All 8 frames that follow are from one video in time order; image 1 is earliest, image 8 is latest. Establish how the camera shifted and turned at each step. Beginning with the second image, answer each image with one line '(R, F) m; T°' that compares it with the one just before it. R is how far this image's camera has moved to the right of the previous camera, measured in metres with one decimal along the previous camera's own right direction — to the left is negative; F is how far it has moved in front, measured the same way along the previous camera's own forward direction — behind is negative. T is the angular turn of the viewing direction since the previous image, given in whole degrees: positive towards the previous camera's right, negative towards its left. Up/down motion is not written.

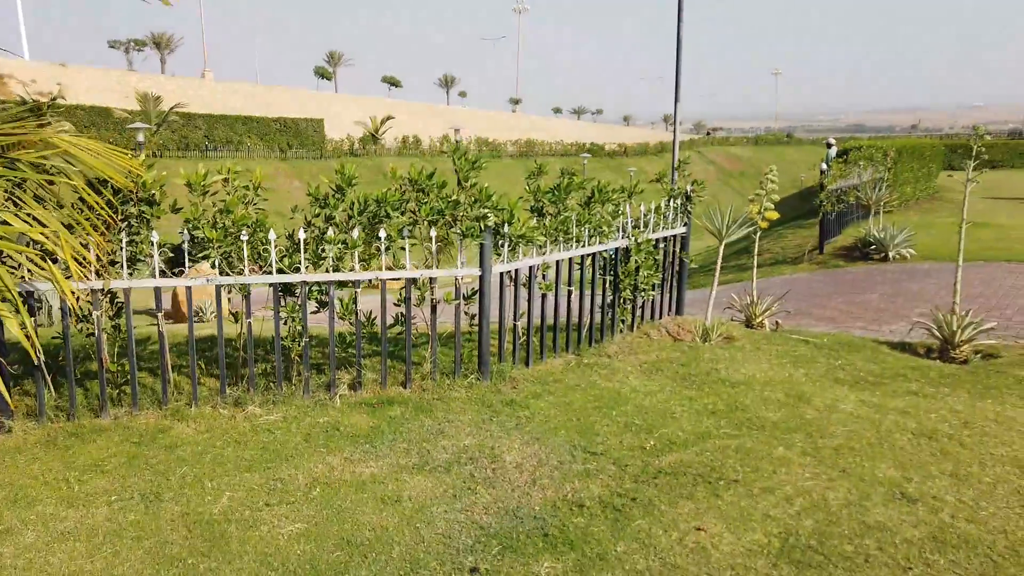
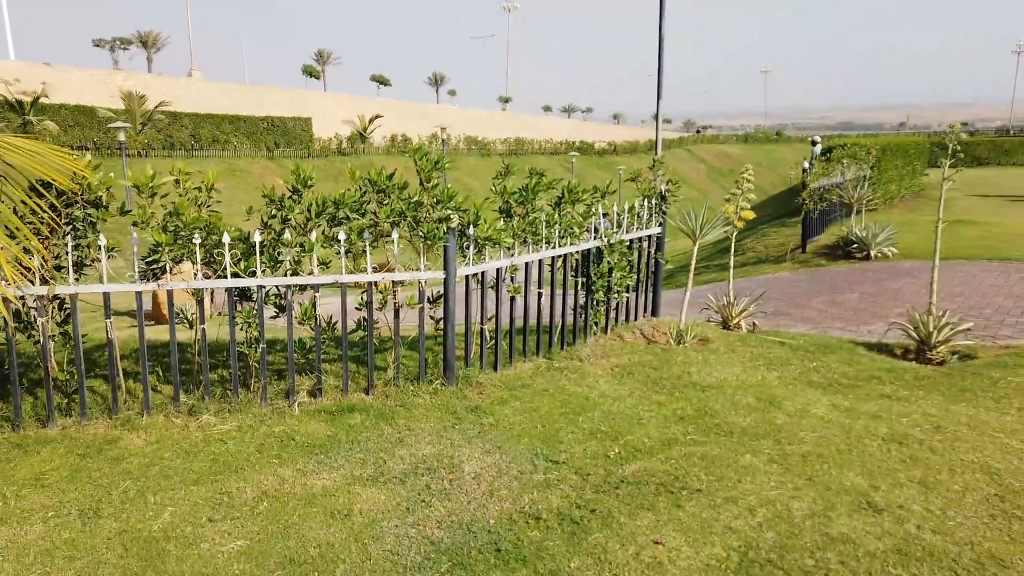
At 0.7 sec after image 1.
(+0.2, +0.1) m; +1°
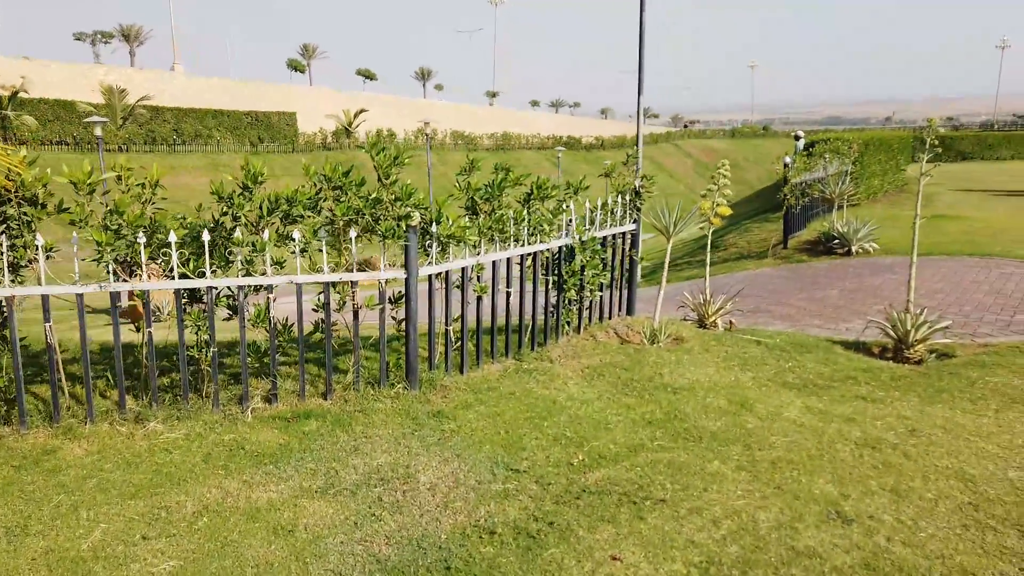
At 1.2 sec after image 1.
(+0.2, +0.2) m; +1°
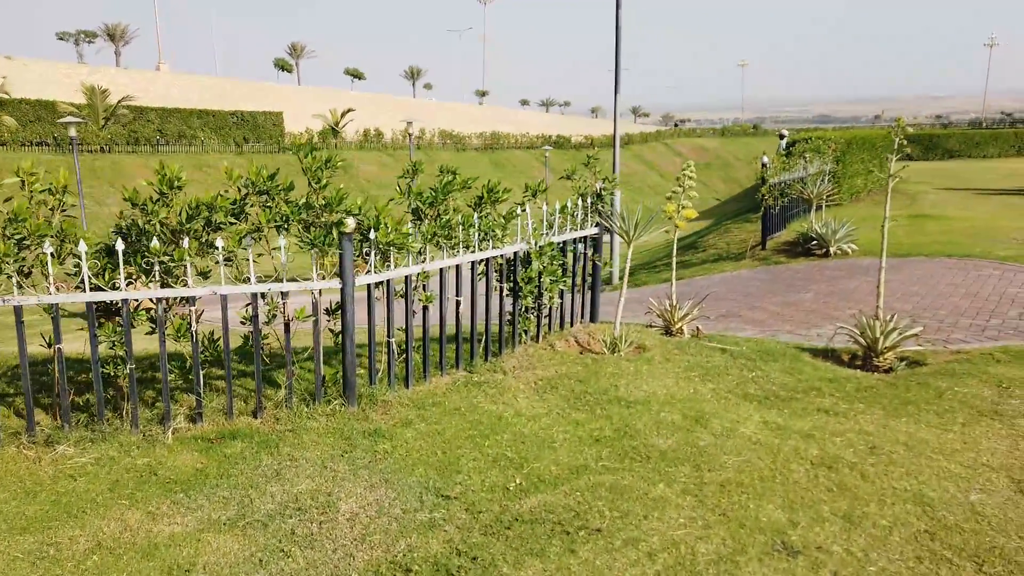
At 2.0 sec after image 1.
(+0.3, +0.3) m; +1°
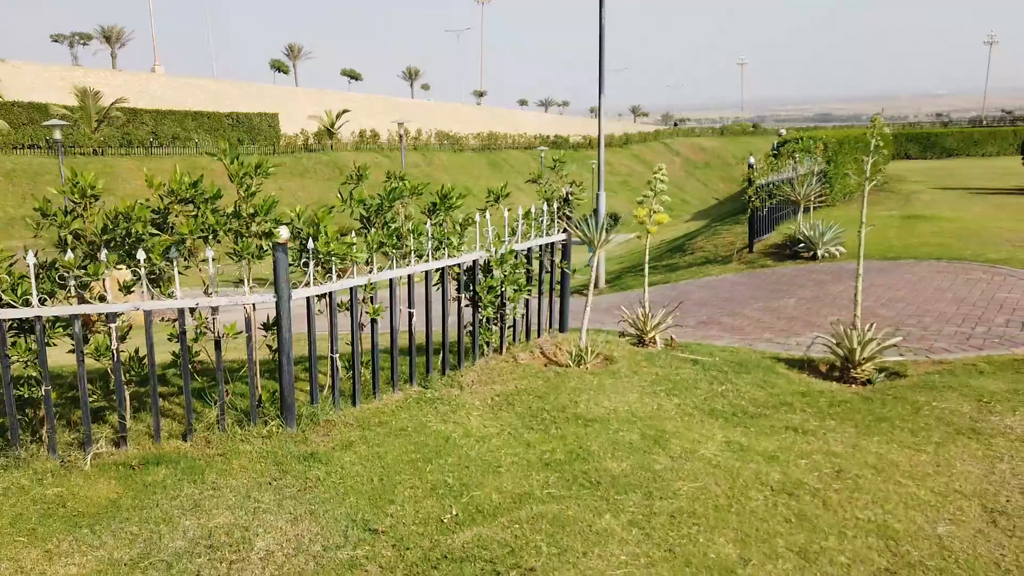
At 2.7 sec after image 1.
(+0.3, +0.3) m; 0°
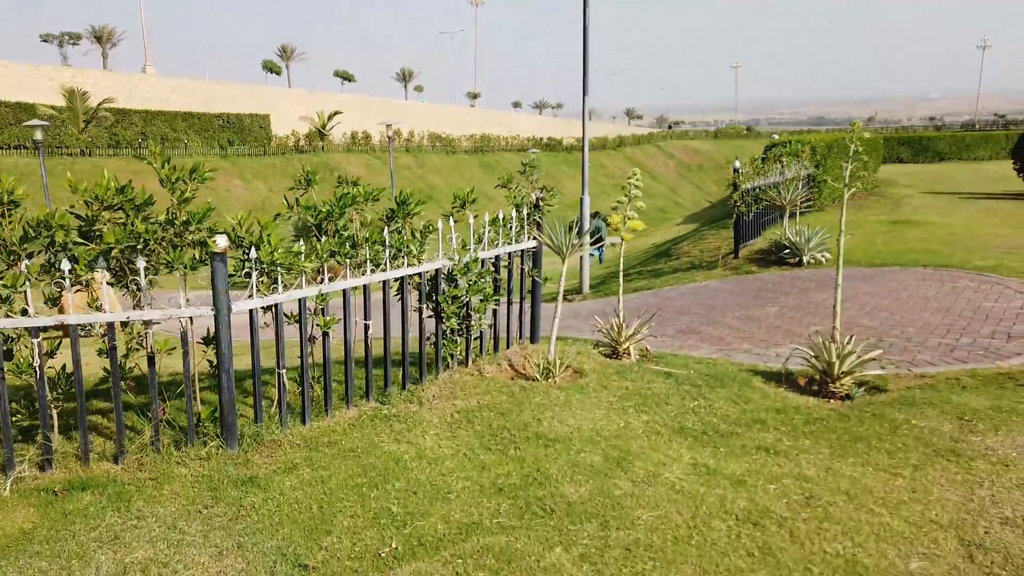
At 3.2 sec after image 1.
(+0.2, +0.3) m; 0°
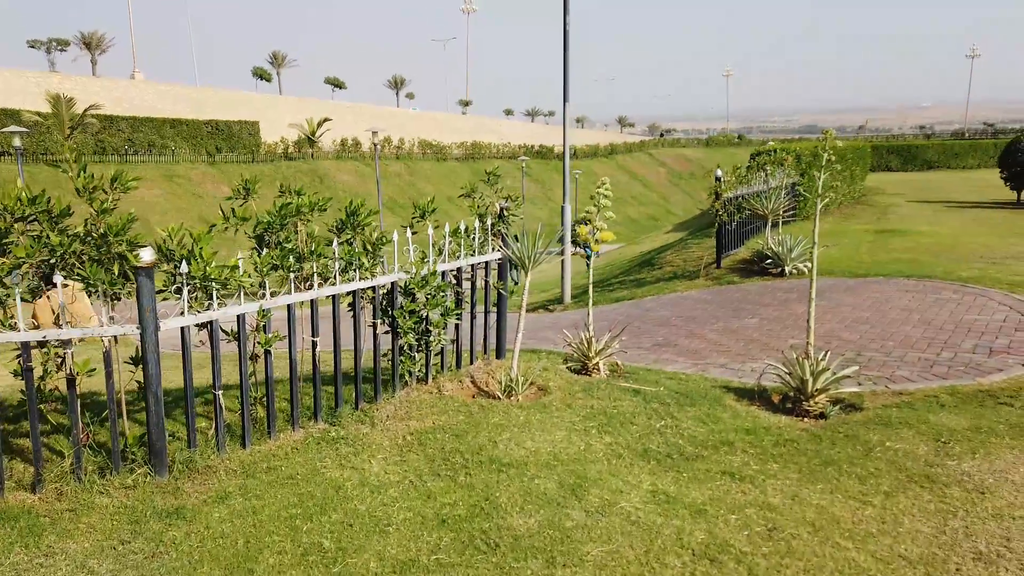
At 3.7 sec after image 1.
(+0.2, +0.2) m; +1°
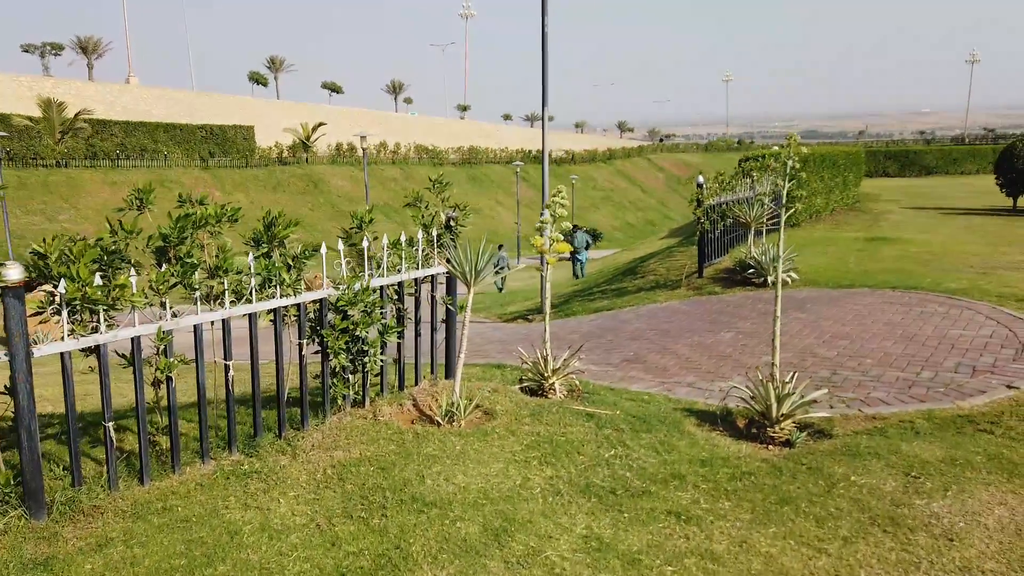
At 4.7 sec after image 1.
(+0.4, +0.4) m; 0°
